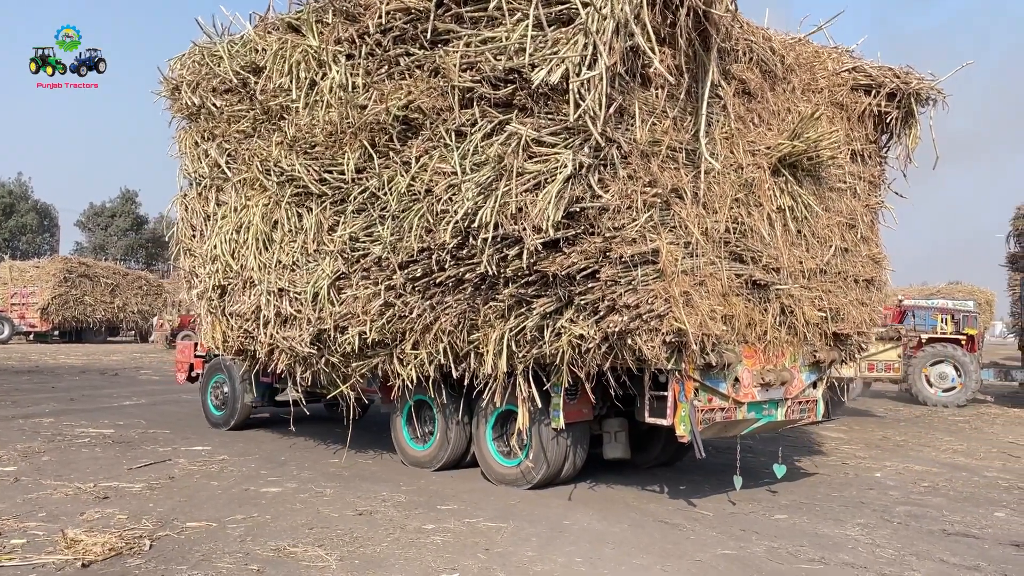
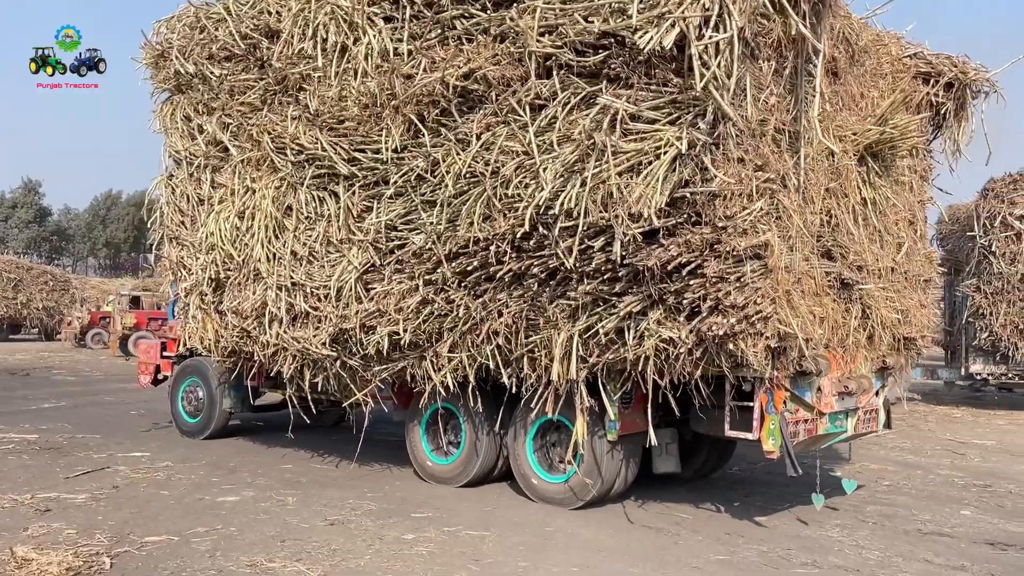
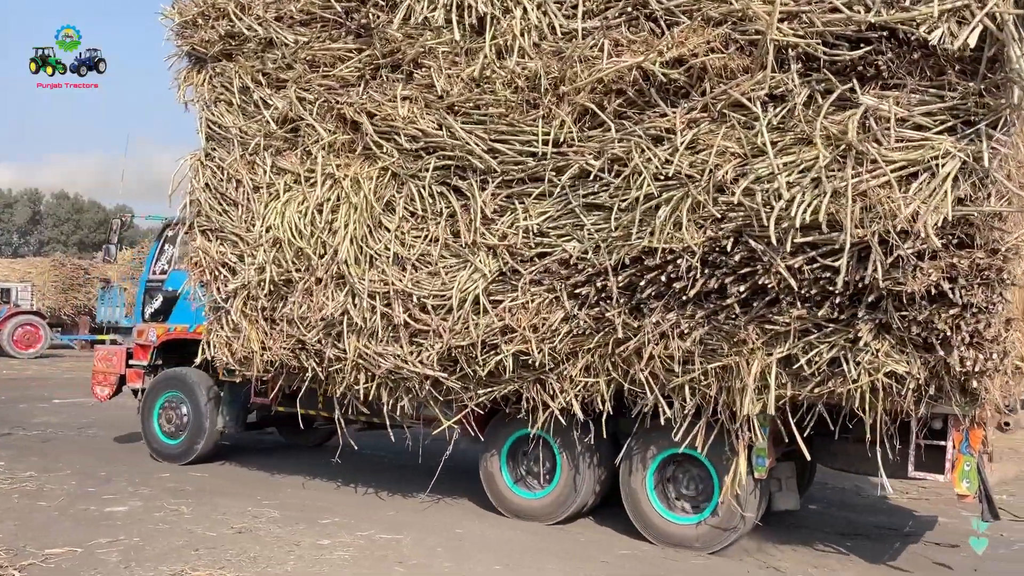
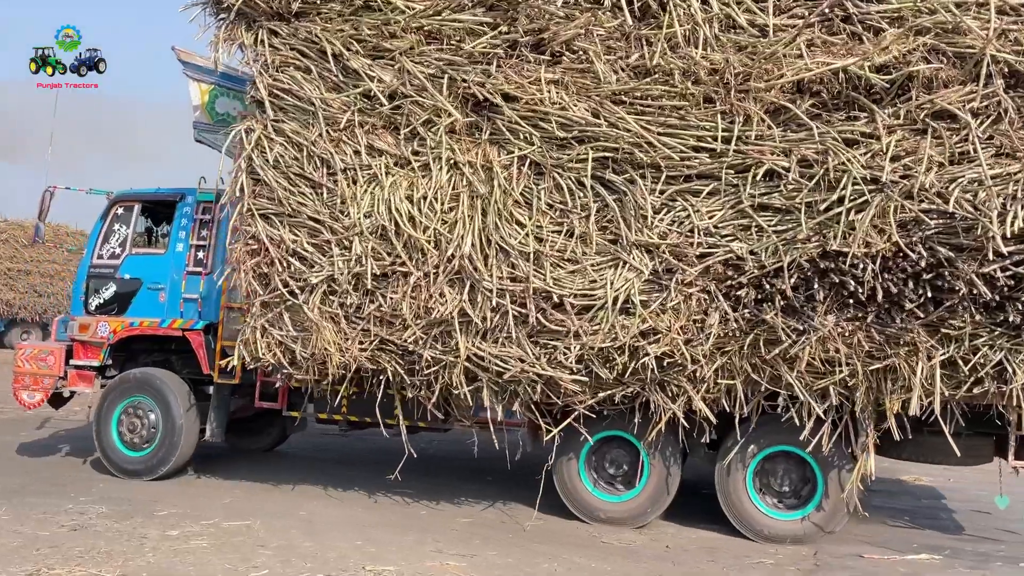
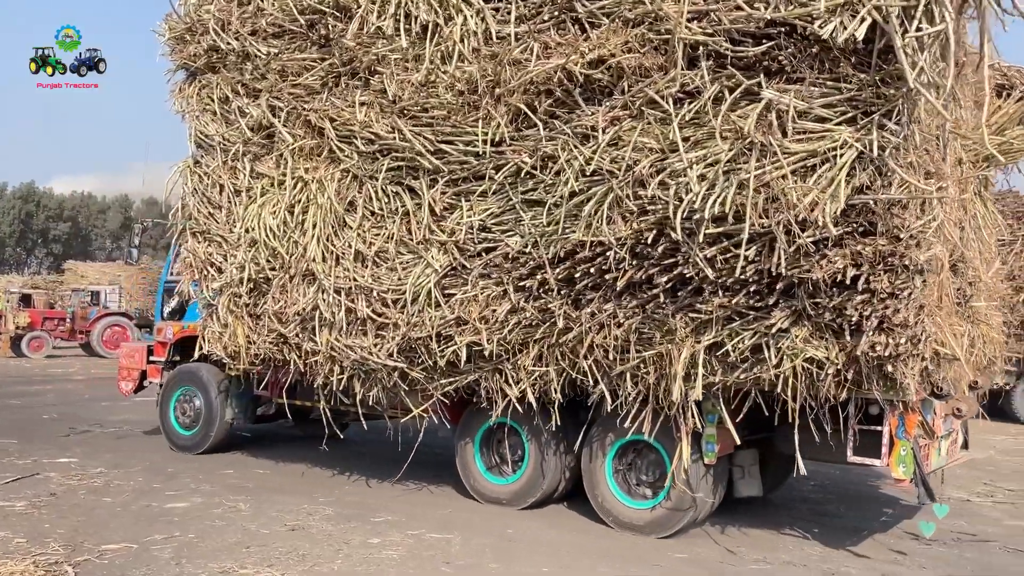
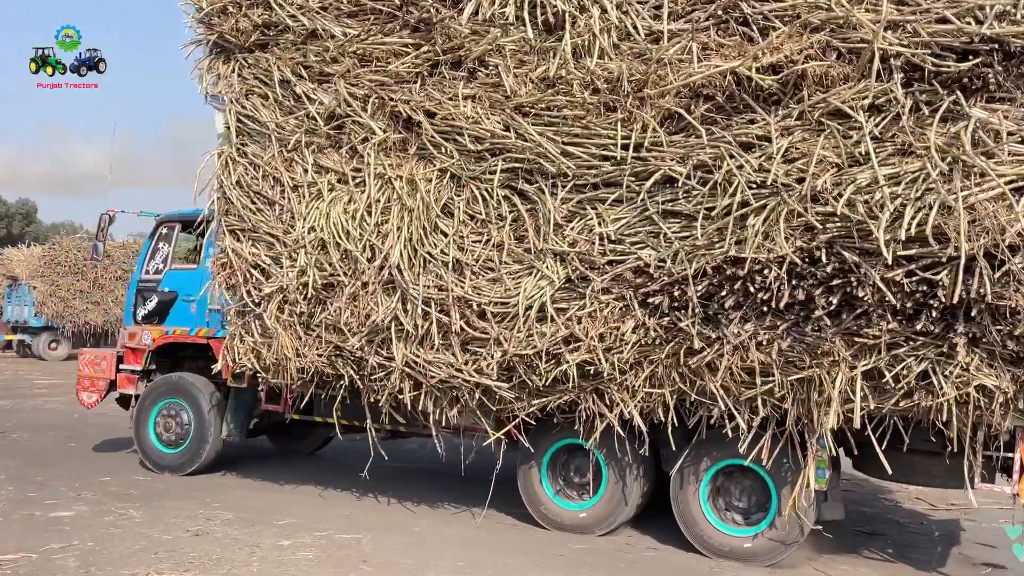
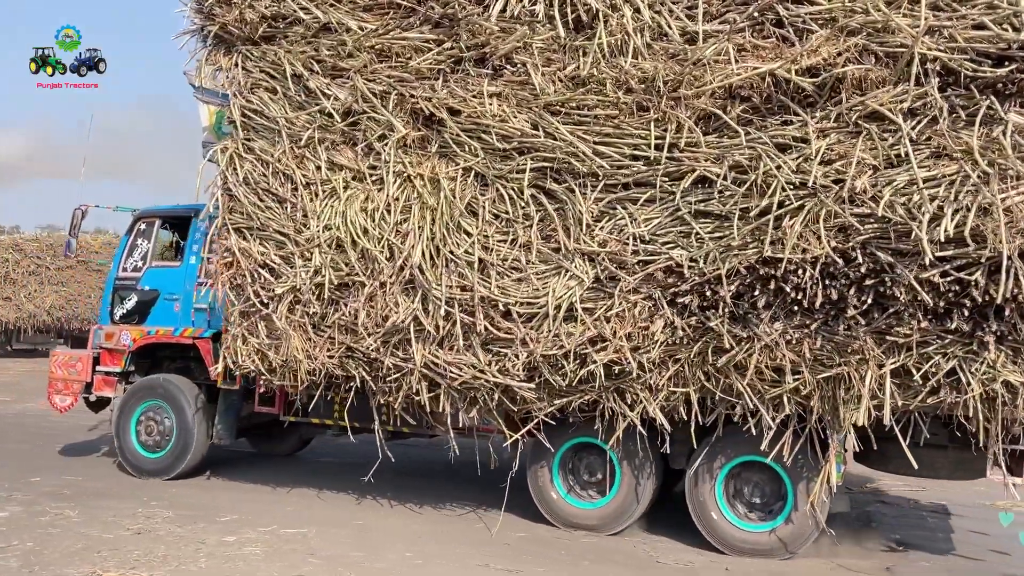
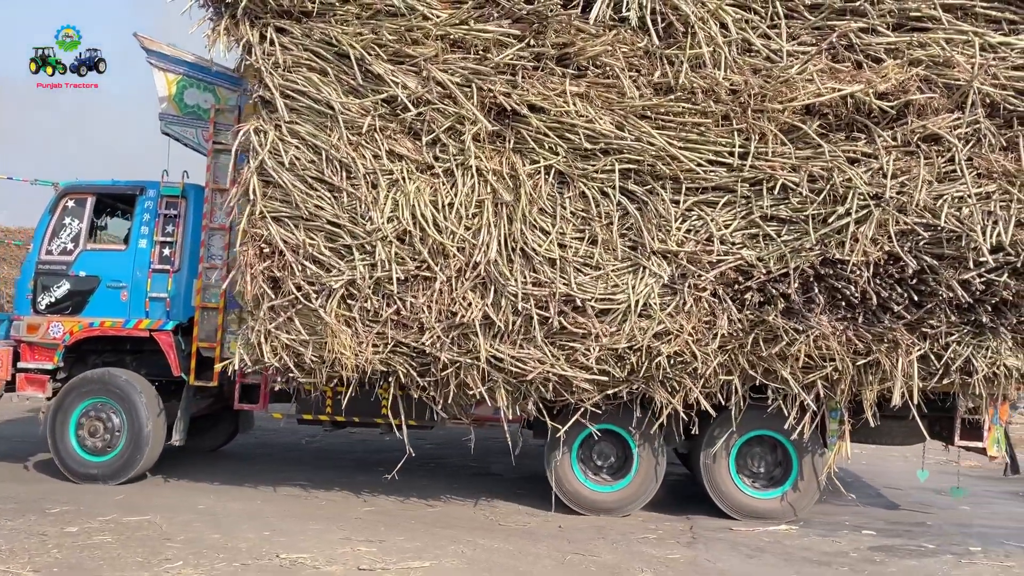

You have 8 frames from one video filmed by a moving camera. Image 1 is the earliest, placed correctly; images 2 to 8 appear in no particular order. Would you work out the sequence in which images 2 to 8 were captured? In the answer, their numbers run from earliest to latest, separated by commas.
2, 5, 3, 6, 7, 4, 8
